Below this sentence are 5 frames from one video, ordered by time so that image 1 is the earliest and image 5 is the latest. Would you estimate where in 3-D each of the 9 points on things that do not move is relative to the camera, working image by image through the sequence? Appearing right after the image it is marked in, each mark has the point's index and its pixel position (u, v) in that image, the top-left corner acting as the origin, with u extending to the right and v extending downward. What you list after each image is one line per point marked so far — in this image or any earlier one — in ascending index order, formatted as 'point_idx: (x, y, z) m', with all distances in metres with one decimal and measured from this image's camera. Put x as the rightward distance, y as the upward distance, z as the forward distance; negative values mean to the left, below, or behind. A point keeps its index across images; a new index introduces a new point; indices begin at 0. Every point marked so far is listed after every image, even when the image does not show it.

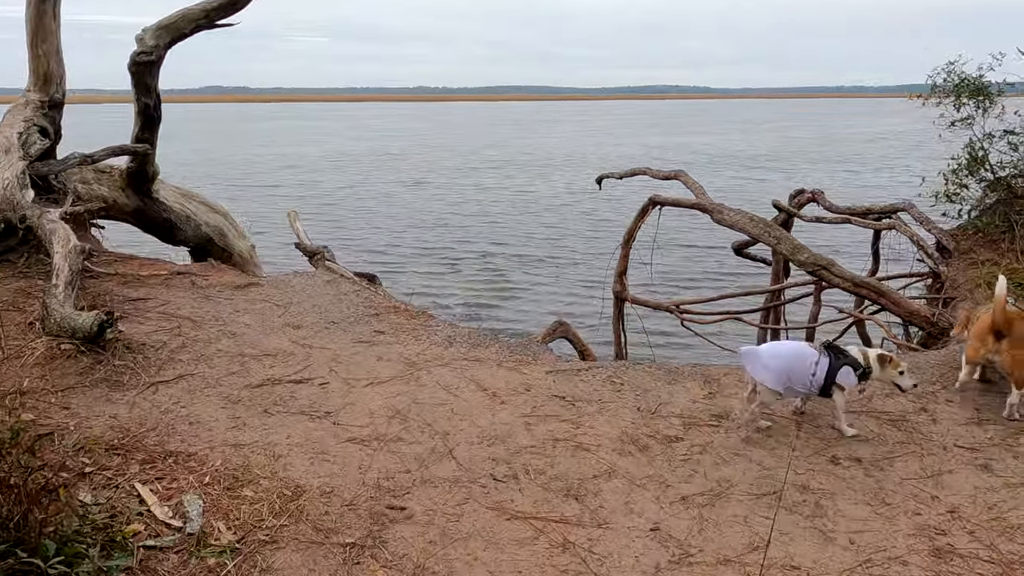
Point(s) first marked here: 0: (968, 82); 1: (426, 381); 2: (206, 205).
0: (+6.4, +2.9, +10.7) m
1: (-0.8, -0.9, +7.0) m
2: (-6.2, +1.7, +15.4) m
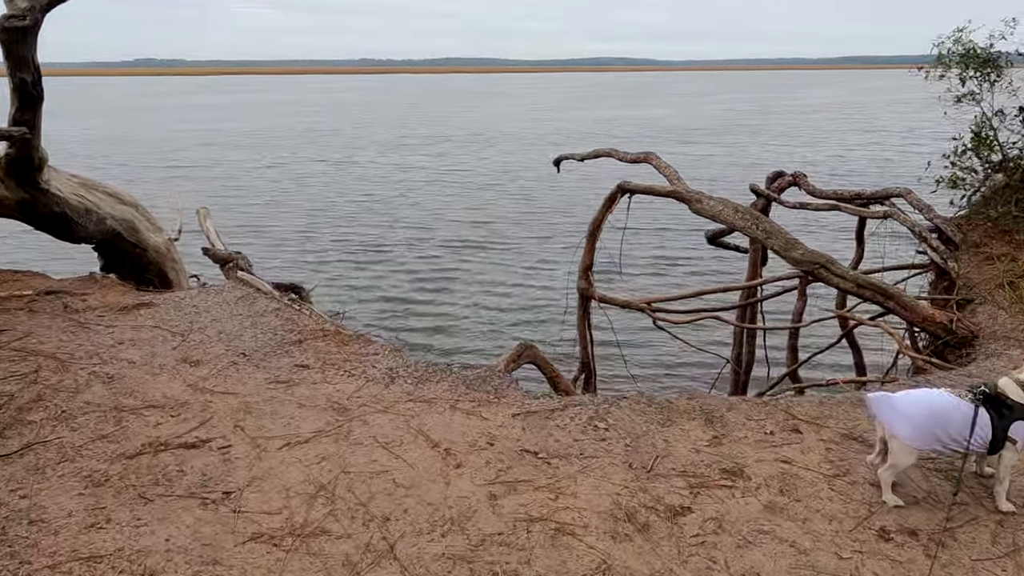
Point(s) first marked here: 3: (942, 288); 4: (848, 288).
0: (+5.8, +2.9, +9.5) m
1: (-1.1, -1.1, +5.5) m
2: (-7.1, +1.6, +13.4) m
3: (+5.2, 0.0, +9.2) m
4: (+3.8, 0.0, +8.7) m
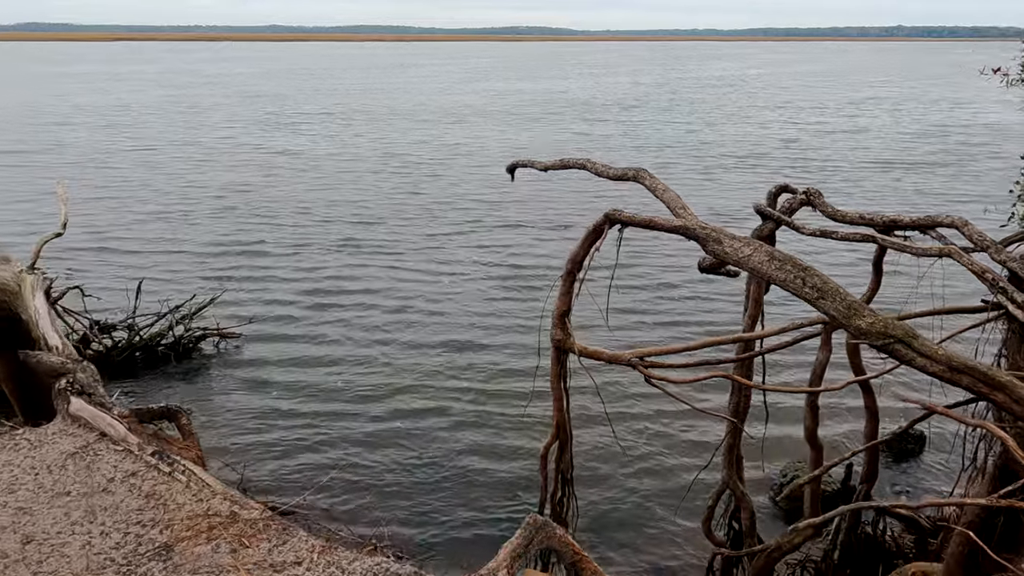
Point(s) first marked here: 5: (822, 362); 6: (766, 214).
0: (+5.4, +2.3, +7.4) m
1: (-0.9, -2.0, +2.9) m
2: (-7.7, +0.8, +10.0) m
3: (+5.0, -0.7, +7.2) m
4: (+3.6, -0.7, +6.6) m
5: (+3.8, -0.9, +9.3) m
6: (+3.3, +1.0, +9.8) m
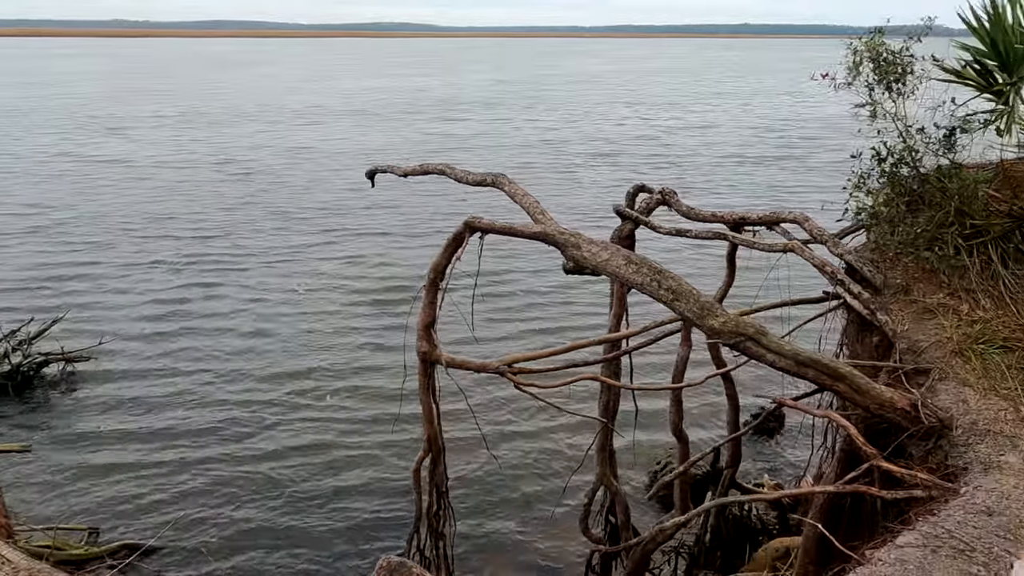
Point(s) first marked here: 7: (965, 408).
0: (+3.9, +2.4, +7.9) m
1: (-1.4, -2.2, +2.5) m
2: (-9.4, +0.3, +8.4) m
3: (+3.6, -0.6, +7.7) m
4: (+2.4, -0.7, +6.8) m
5: (+2.2, -0.9, +9.6) m
6: (+1.5, +1.0, +10.0) m
7: (+3.9, -1.0, +6.6) m
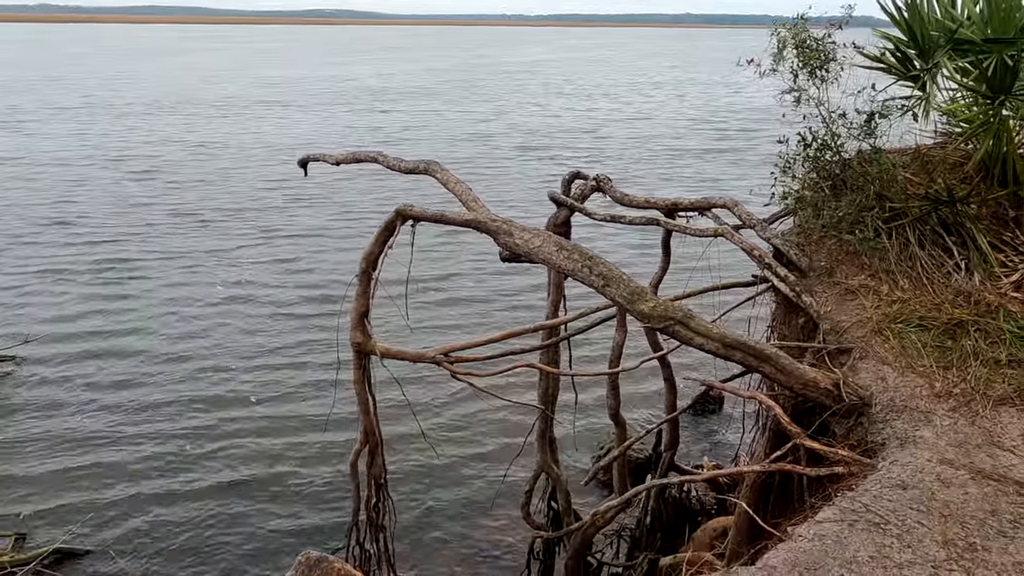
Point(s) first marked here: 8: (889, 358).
0: (+3.2, +2.6, +8.1) m
1: (-1.7, -2.2, +2.4) m
2: (-10.1, +0.2, +7.7) m
3: (+3.0, -0.4, +7.9) m
4: (+1.8, -0.6, +6.9) m
5: (+1.4, -0.7, +9.6) m
6: (+0.6, +1.1, +10.0) m
7: (+3.3, -0.8, +6.8) m
8: (+3.5, -0.7, +7.1) m
